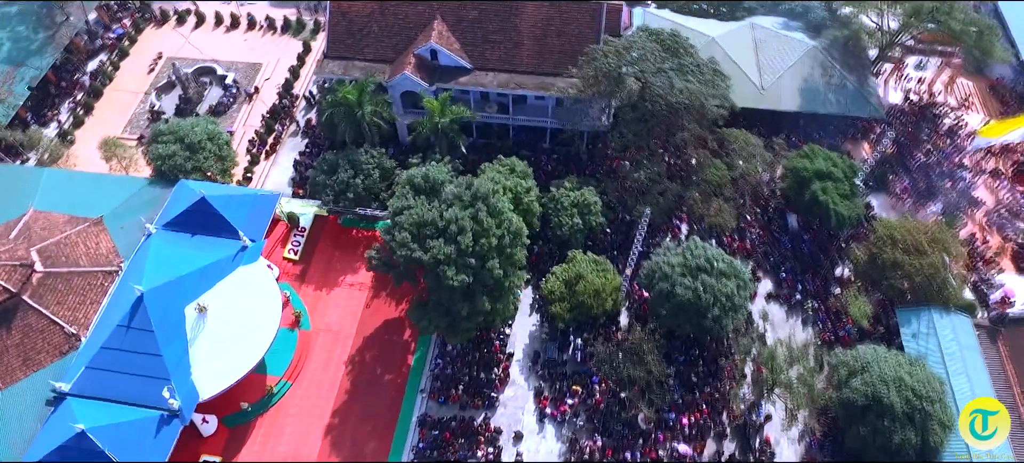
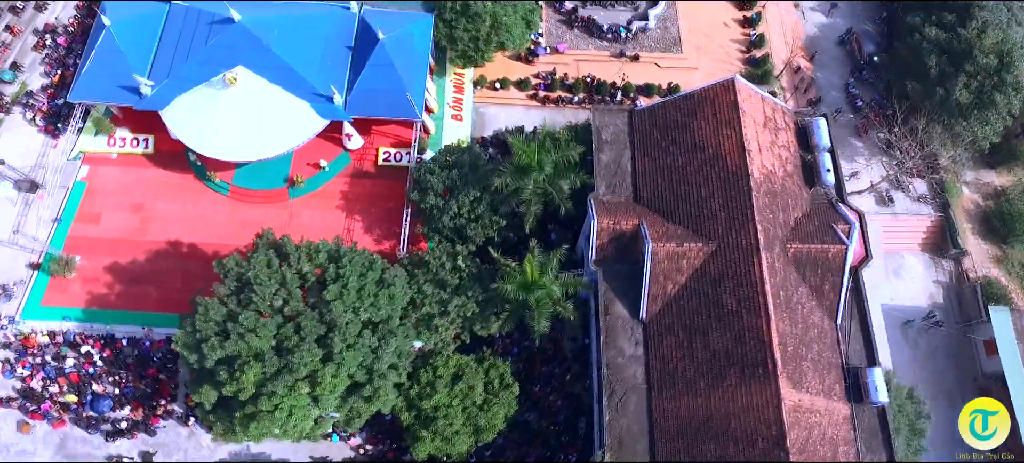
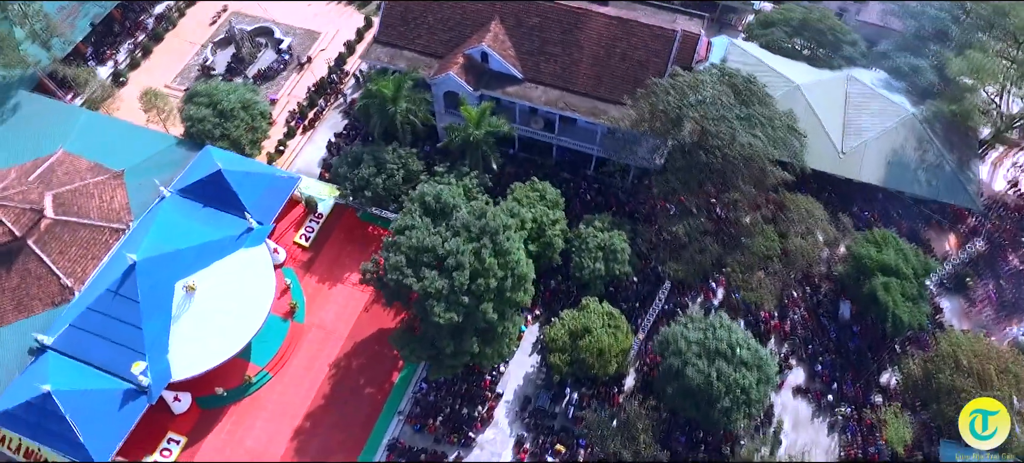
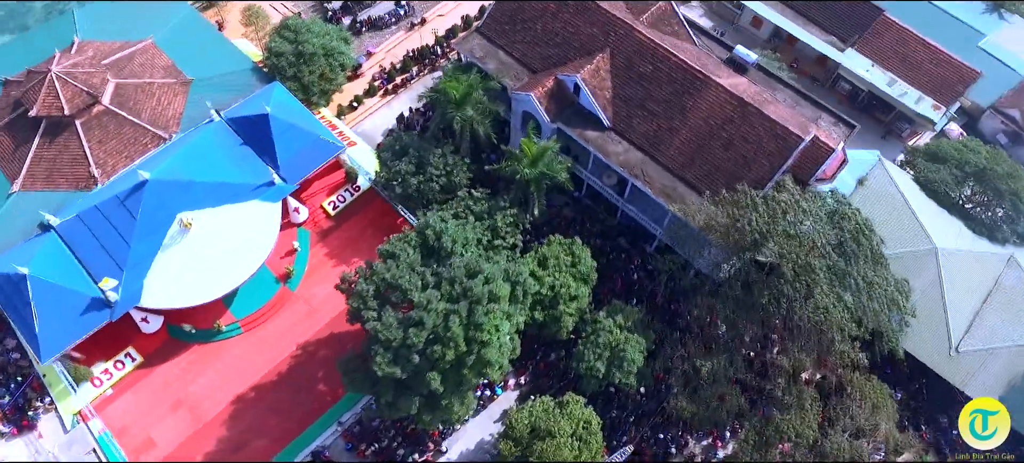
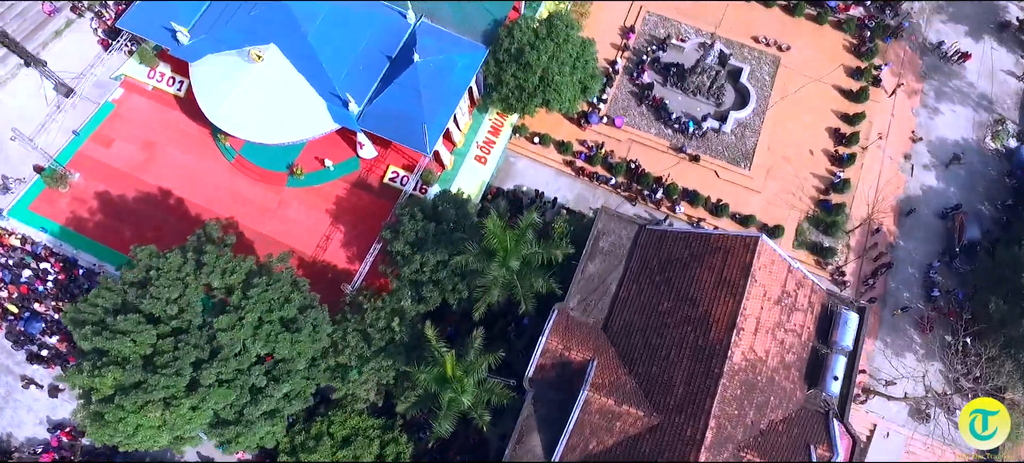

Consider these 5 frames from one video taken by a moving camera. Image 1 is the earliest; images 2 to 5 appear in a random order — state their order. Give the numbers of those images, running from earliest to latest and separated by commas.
3, 4, 2, 5
